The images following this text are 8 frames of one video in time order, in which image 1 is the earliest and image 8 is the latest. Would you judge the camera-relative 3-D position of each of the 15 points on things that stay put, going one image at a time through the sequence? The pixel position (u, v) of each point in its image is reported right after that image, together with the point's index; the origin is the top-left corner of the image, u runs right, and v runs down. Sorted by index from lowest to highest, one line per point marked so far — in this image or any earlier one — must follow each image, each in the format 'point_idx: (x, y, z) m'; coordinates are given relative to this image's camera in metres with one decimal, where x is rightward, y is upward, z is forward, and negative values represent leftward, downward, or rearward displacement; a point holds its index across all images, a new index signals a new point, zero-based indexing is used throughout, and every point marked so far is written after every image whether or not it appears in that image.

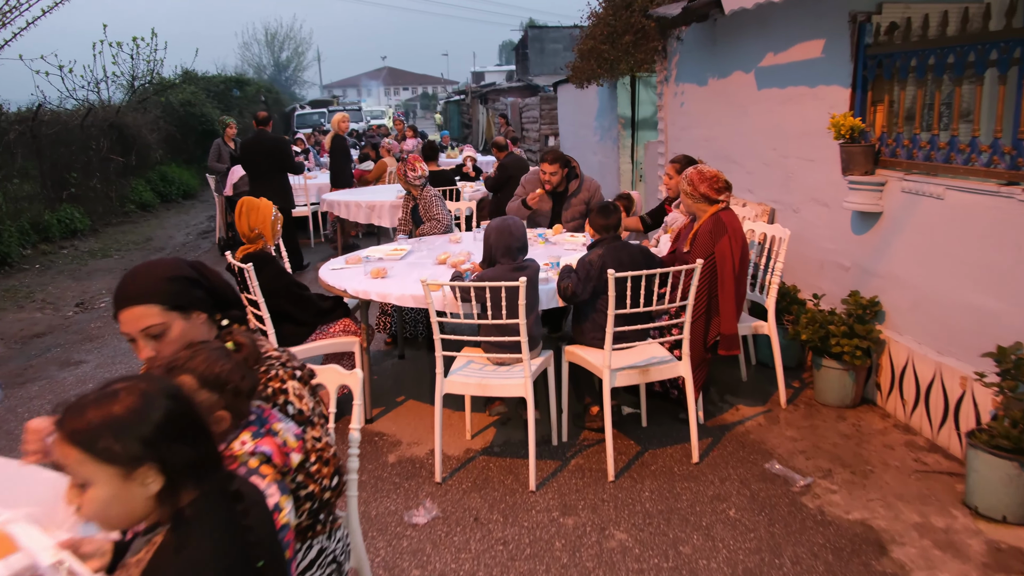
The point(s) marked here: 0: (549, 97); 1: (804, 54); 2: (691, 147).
0: (+0.8, +3.9, +16.9) m
1: (+1.5, +1.2, +4.2) m
2: (+1.3, +1.0, +5.8) m
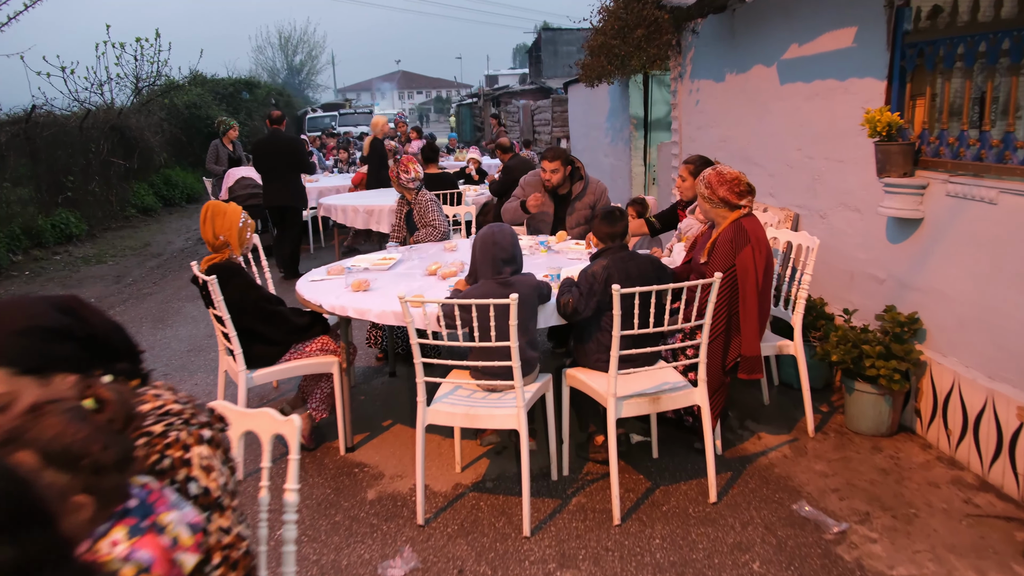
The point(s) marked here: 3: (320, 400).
0: (+1.0, +3.8, +16.5) m
1: (+1.5, +1.1, +3.8) m
2: (+1.3, +0.9, +5.4) m
3: (-0.8, -0.5, +3.5) m
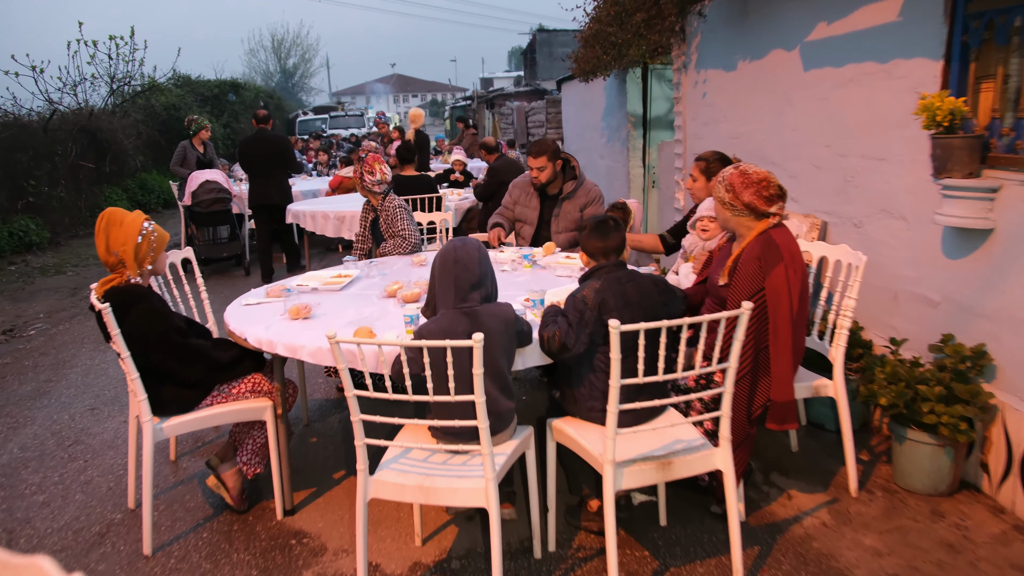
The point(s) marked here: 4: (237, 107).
0: (+0.8, +3.6, +15.9) m
1: (+1.4, +1.0, +3.2) m
2: (+1.2, +0.8, +4.8) m
3: (-0.9, -0.6, +2.9) m
4: (-6.5, +4.3, +19.5) m
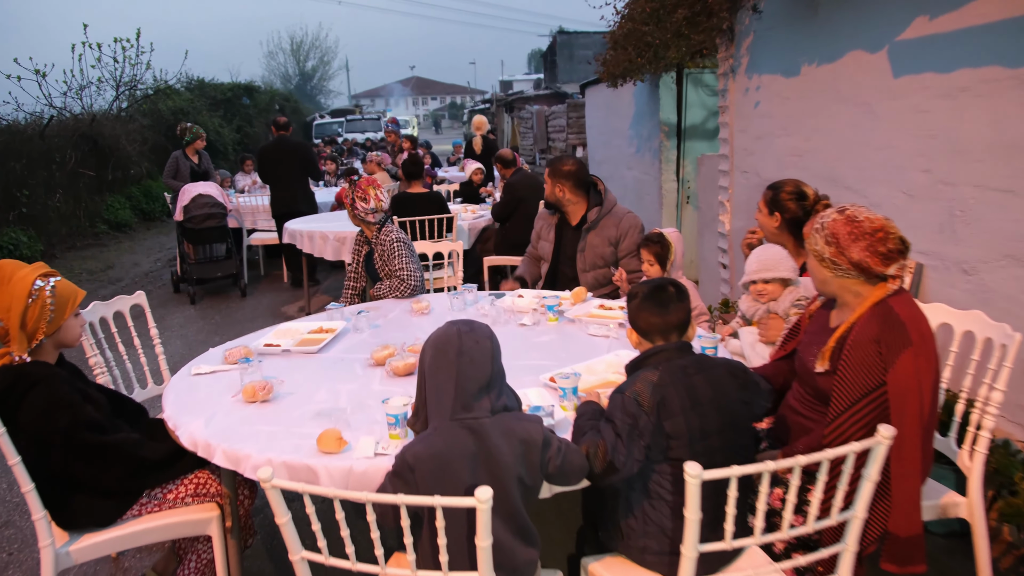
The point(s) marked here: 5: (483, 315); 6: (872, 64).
0: (+1.2, +3.4, +15.2) m
1: (+1.5, +0.8, +2.5) m
2: (+1.3, +0.6, +4.1) m
3: (-0.9, -0.8, +2.2) m
4: (-6.1, +4.1, +19.0) m
5: (-0.1, -0.1, +3.0) m
6: (+1.4, +0.9, +3.2) m
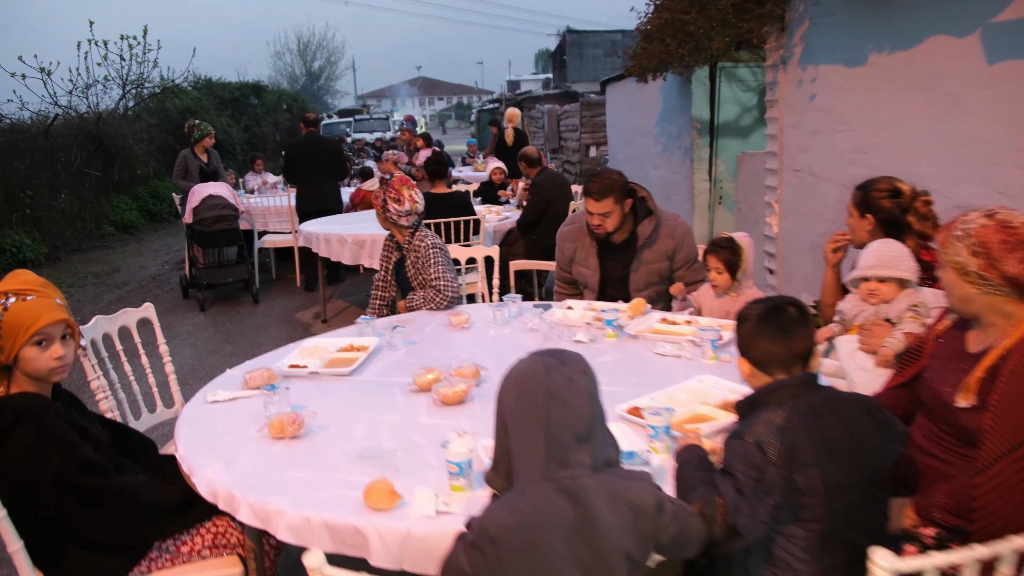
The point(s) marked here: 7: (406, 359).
0: (+1.4, +3.4, +14.9) m
1: (+1.6, +0.8, +2.2) m
2: (+1.5, +0.6, +3.8) m
3: (-0.7, -0.8, +1.9) m
4: (-5.8, +4.1, +18.8) m
5: (+0.1, -0.1, +2.6) m
6: (+1.6, +0.8, +2.9) m
7: (-0.3, -0.2, +2.4) m
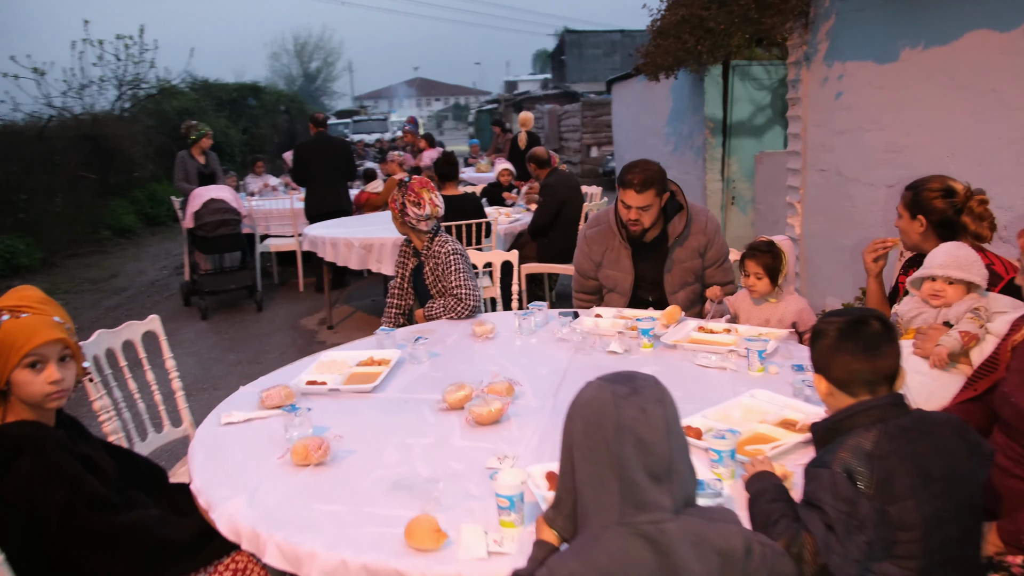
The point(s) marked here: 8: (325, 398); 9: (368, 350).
0: (+1.5, +3.3, +14.8) m
1: (+1.7, +0.8, +2.0) m
2: (+1.6, +0.6, +3.7) m
3: (-0.6, -0.8, +1.8) m
4: (-5.8, +4.0, +18.6) m
5: (+0.2, -0.2, +2.5) m
6: (+1.7, +0.8, +2.8) m
7: (-0.2, -0.2, +2.3) m
8: (-0.5, -0.3, +2.1) m
9: (-0.4, -0.2, +2.4) m
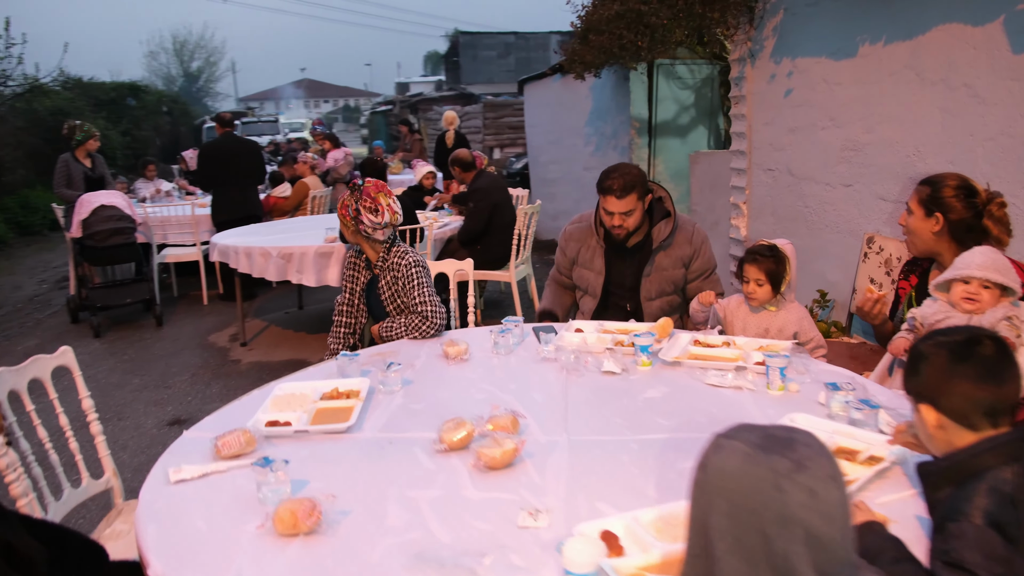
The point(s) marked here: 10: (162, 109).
0: (-0.3, +3.3, +14.6) m
1: (+1.7, +0.8, +2.0) m
2: (+1.3, +0.6, +3.6) m
3: (-0.5, -0.9, +1.4) m
4: (-8.0, +3.7, +17.5) m
5: (+0.1, -0.2, +2.3) m
6: (+1.5, +0.8, +2.7) m
7: (-0.2, -0.3, +2.0) m
8: (-0.5, -0.3, +1.7) m
9: (-0.5, -0.2, +2.1) m
10: (-8.1, +4.2, +19.1) m
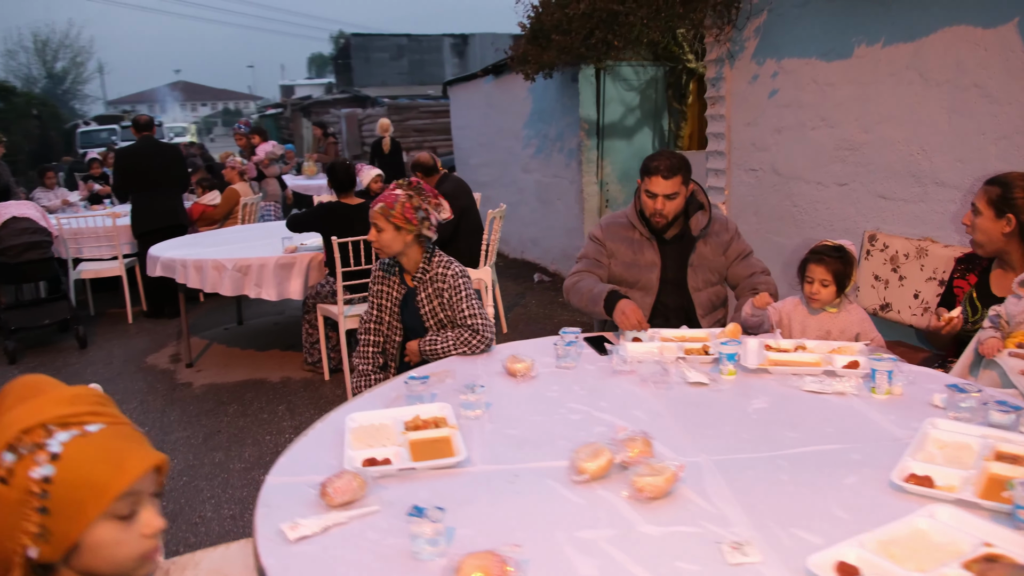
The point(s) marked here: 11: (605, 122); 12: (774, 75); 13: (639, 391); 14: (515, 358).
0: (-1.9, +3.2, +14.3) m
1: (+1.9, +0.8, +2.1) m
2: (+1.3, +0.6, +3.6) m
3: (-0.2, -0.9, +1.2) m
4: (-9.9, +3.4, +16.1) m
5: (+0.3, -0.2, +2.1) m
6: (+1.6, +0.8, +2.8) m
7: (0.0, -0.3, +1.8) m
8: (-0.2, -0.4, +1.5) m
9: (-0.3, -0.3, +1.9) m
10: (-10.3, +3.8, +17.7) m
11: (+0.7, +1.2, +6.0) m
12: (+1.2, +1.0, +3.7) m
13: (+0.3, -0.3, +2.0) m
14: (0.0, -0.2, +2.2) m
